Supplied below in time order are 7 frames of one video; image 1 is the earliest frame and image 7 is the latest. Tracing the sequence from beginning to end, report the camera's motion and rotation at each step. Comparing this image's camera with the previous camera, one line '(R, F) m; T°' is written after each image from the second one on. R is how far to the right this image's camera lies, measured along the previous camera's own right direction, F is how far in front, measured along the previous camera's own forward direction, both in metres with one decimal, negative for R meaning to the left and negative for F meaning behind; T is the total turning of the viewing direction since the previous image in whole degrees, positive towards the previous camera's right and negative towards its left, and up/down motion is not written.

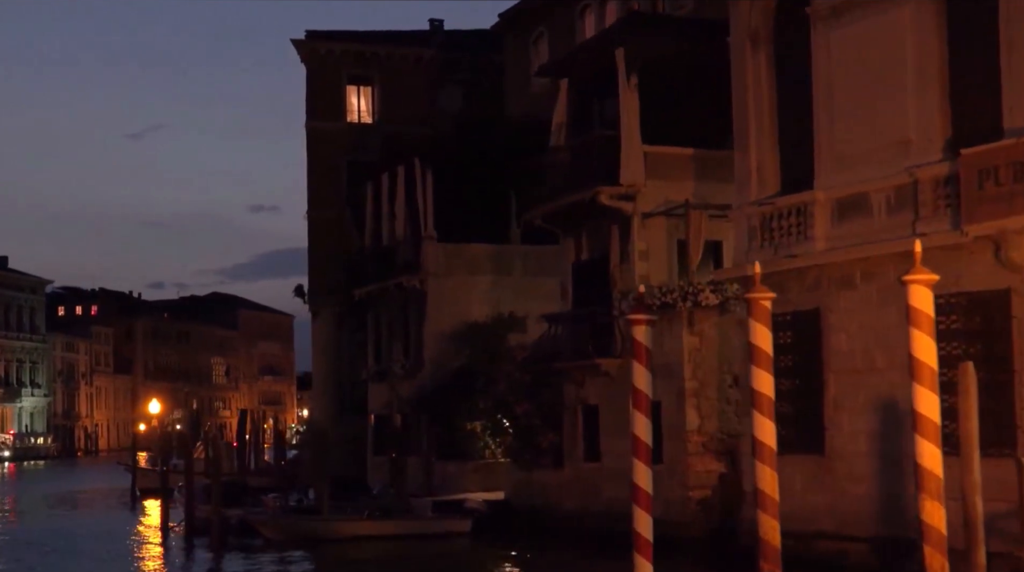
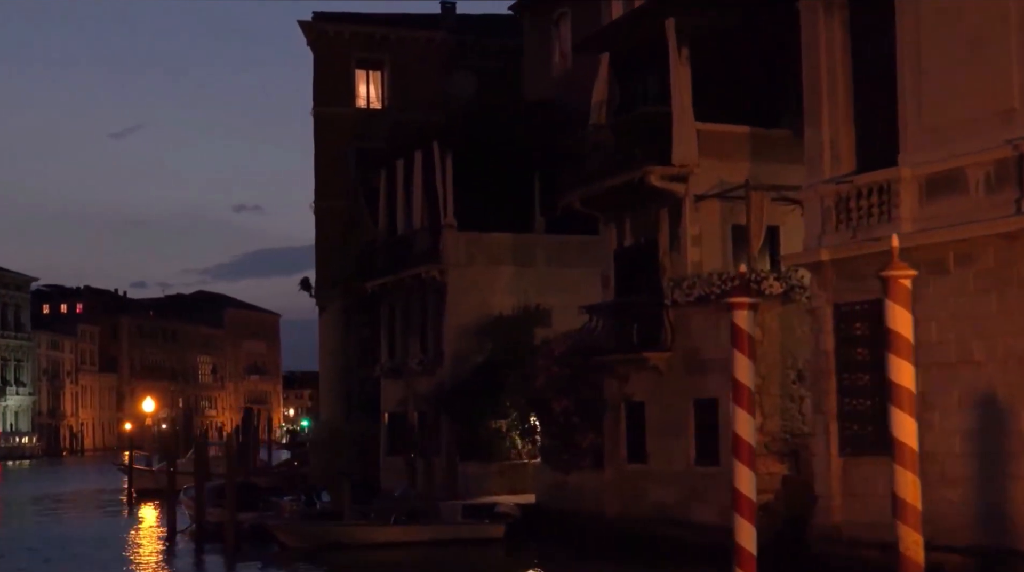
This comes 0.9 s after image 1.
(-0.9, +1.8) m; +1°
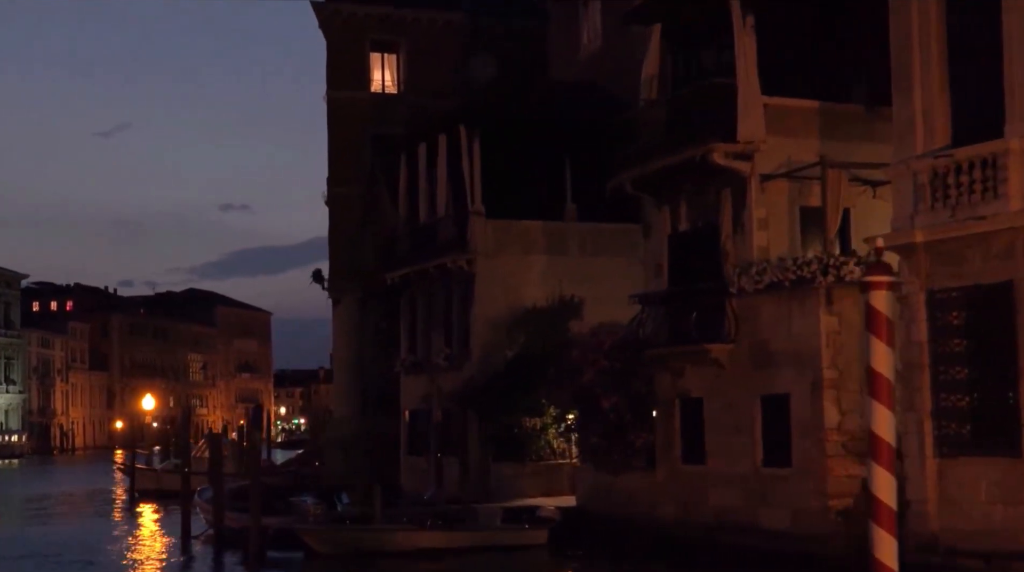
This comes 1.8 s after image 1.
(-0.9, +1.7) m; 0°
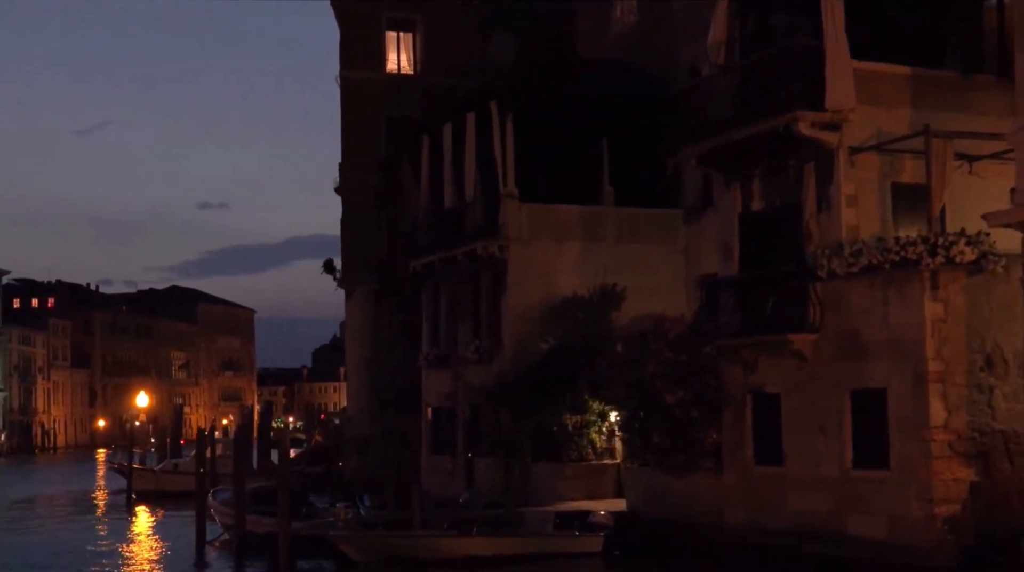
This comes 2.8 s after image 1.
(-1.1, +2.0) m; +1°
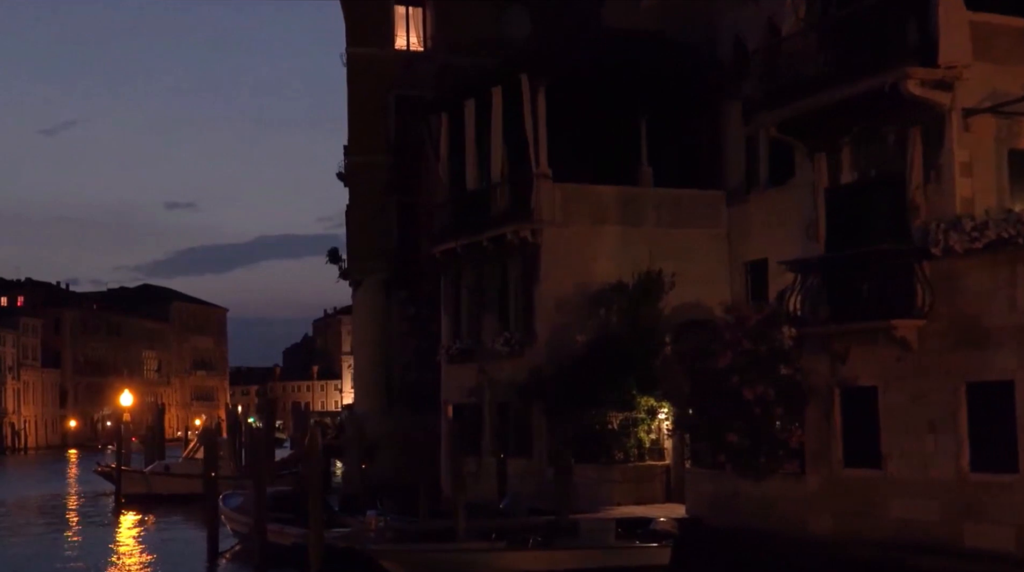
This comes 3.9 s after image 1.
(-1.2, +2.2) m; +1°
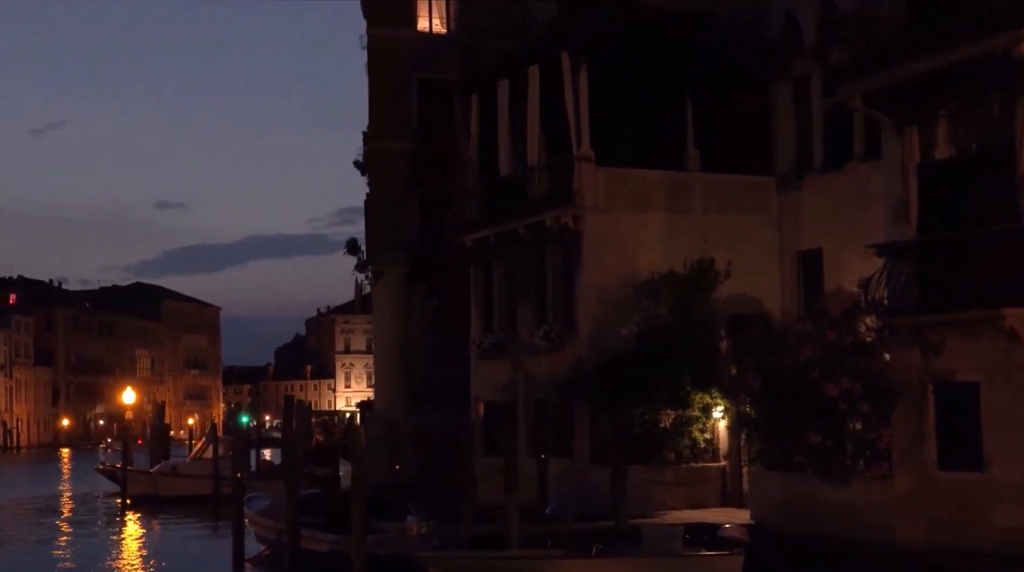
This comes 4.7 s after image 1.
(-0.9, +1.6) m; 0°
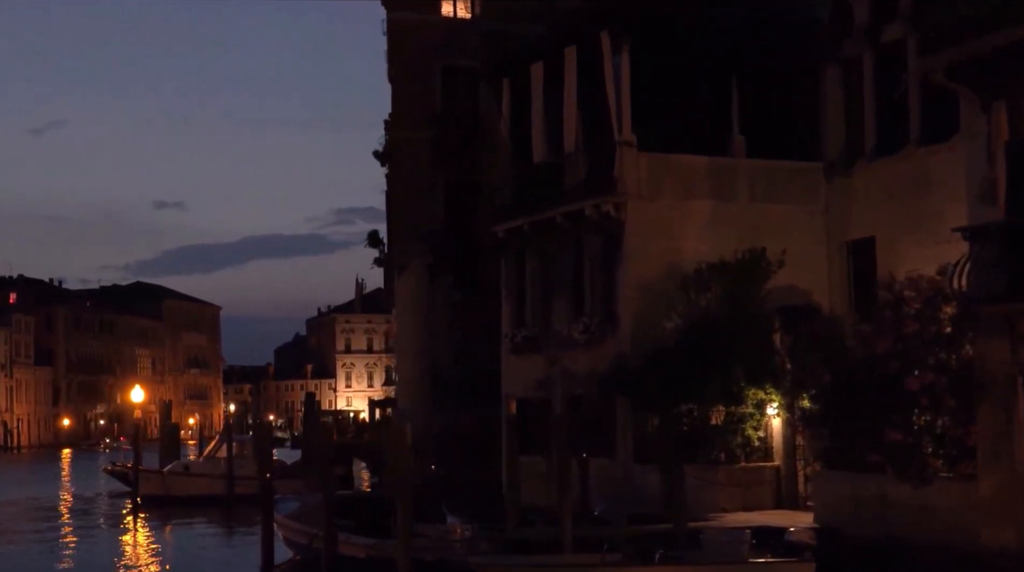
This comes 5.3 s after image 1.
(-0.7, +1.2) m; 0°
